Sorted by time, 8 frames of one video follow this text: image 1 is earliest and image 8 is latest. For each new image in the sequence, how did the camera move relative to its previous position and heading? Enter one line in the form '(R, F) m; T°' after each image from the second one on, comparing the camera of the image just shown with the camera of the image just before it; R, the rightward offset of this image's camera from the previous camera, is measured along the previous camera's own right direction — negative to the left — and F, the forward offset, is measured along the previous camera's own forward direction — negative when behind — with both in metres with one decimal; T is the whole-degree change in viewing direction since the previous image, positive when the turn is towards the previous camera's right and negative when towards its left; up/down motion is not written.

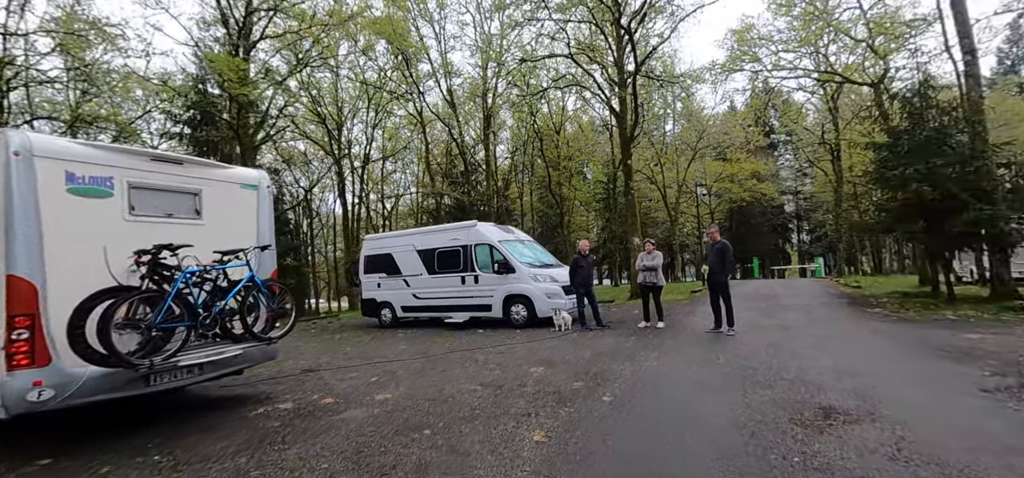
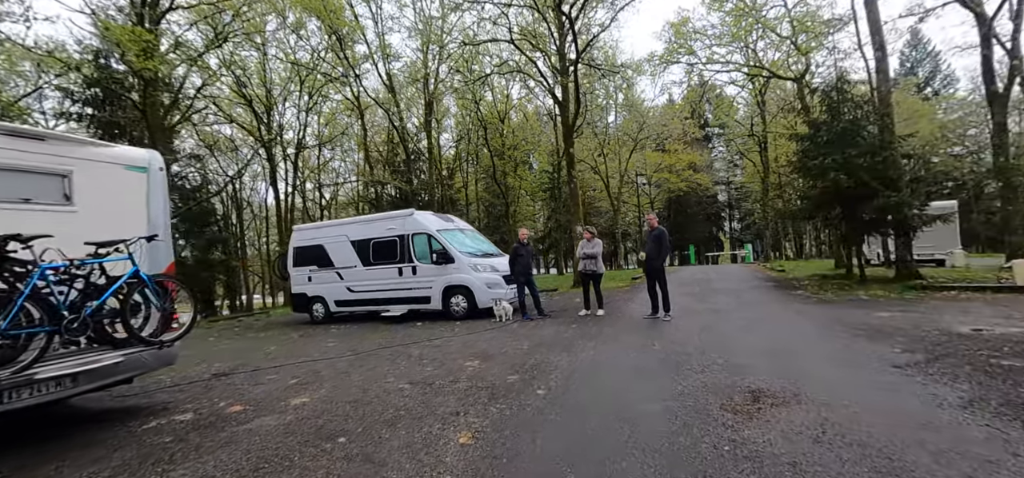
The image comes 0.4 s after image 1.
(+0.2, +0.4) m; +7°
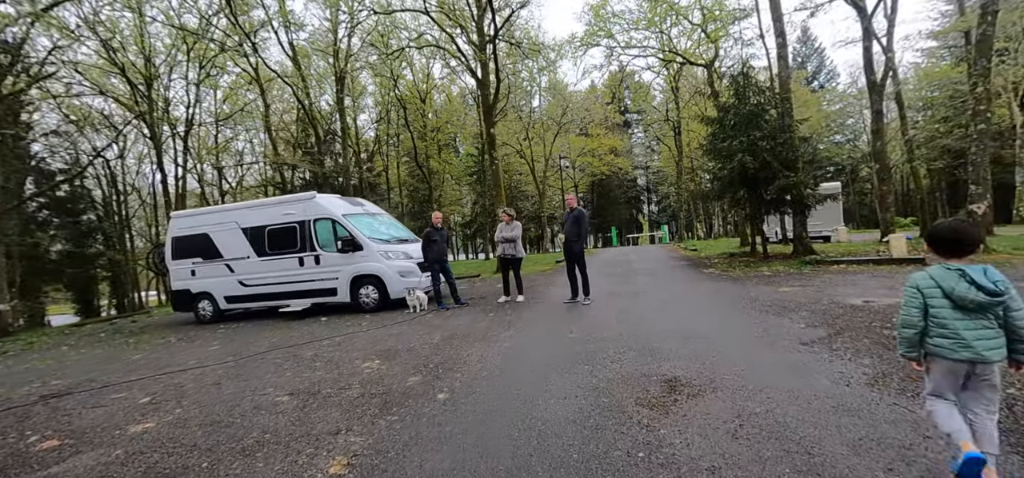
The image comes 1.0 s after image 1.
(+0.3, +0.6) m; +9°
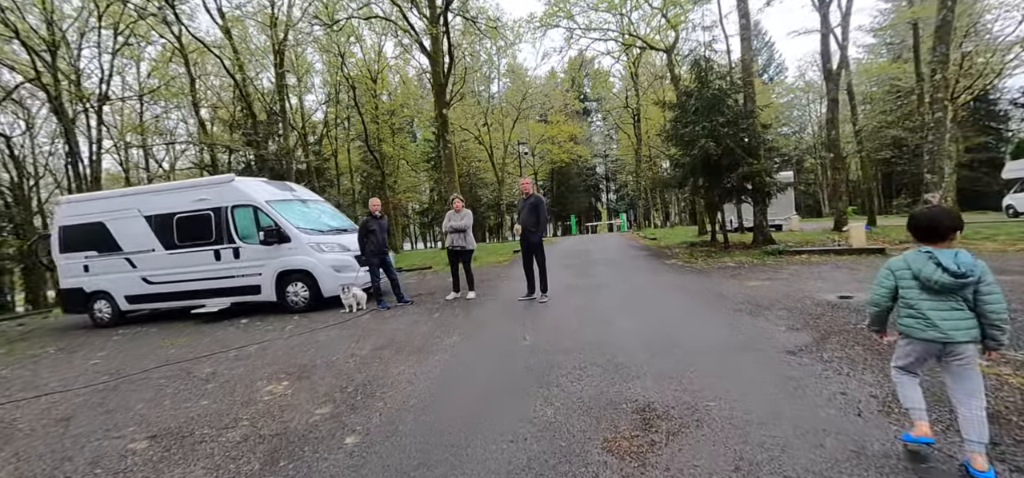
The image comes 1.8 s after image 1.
(+0.2, +0.9) m; +5°
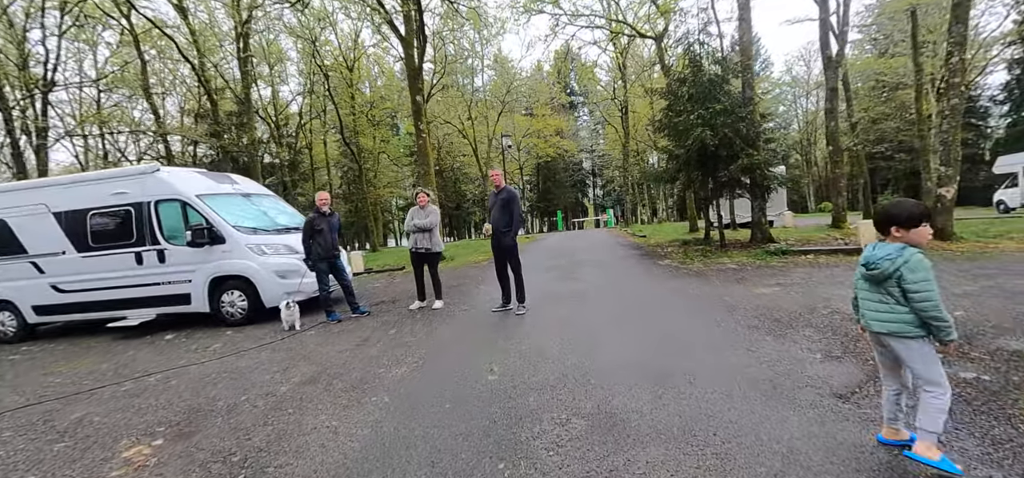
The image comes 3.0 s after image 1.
(+0.2, +1.1) m; +2°
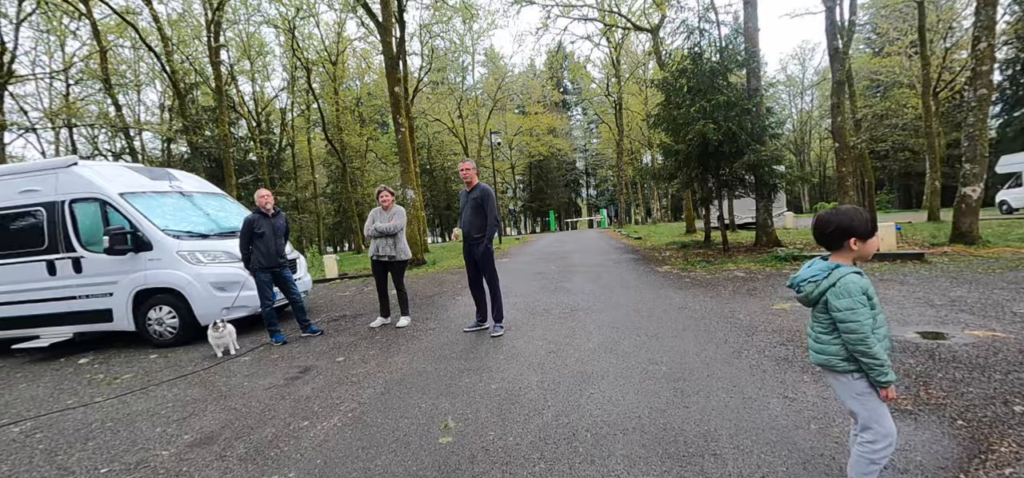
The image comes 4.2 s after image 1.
(+0.2, +1.0) m; +1°
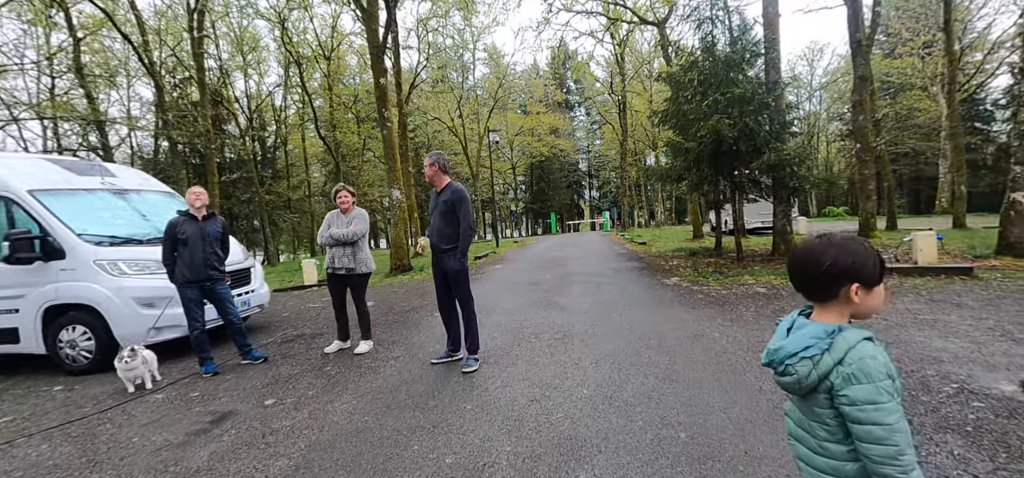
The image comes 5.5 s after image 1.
(+0.2, +1.0) m; 0°
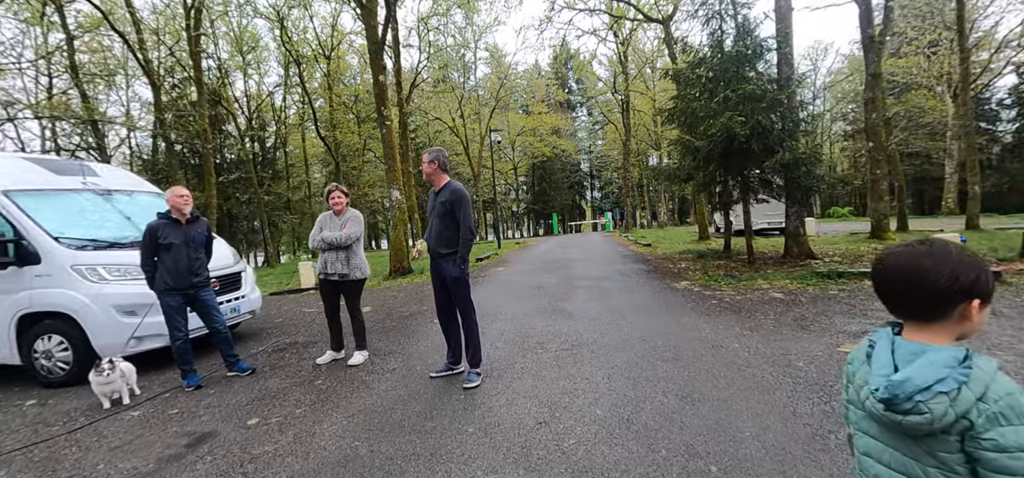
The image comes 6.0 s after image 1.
(0.0, +0.3) m; 0°
